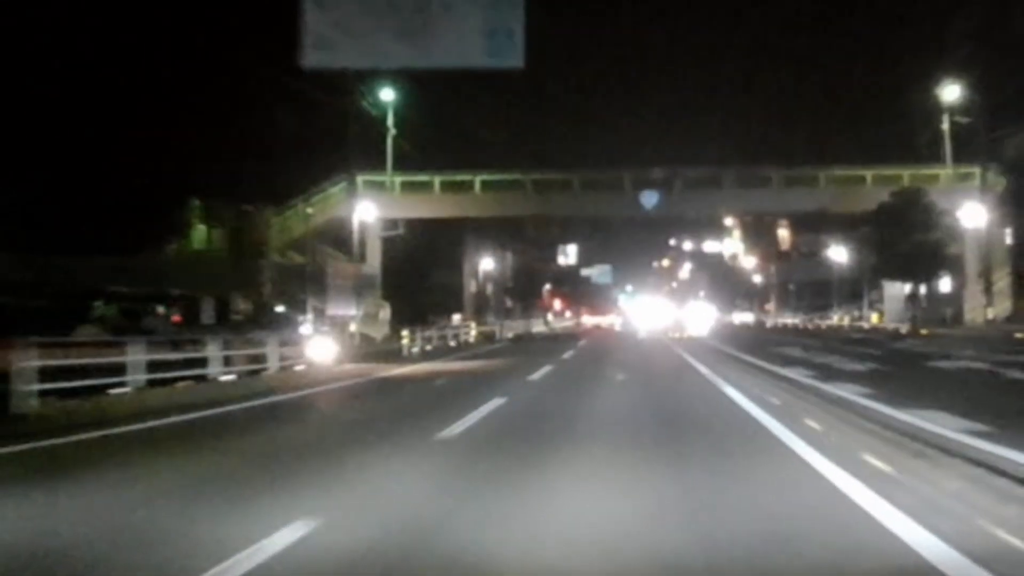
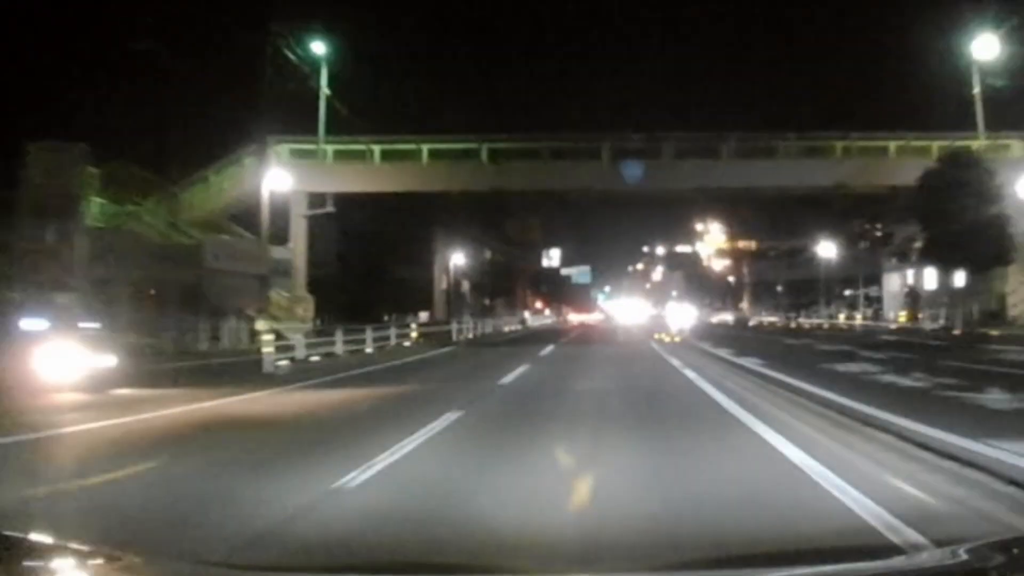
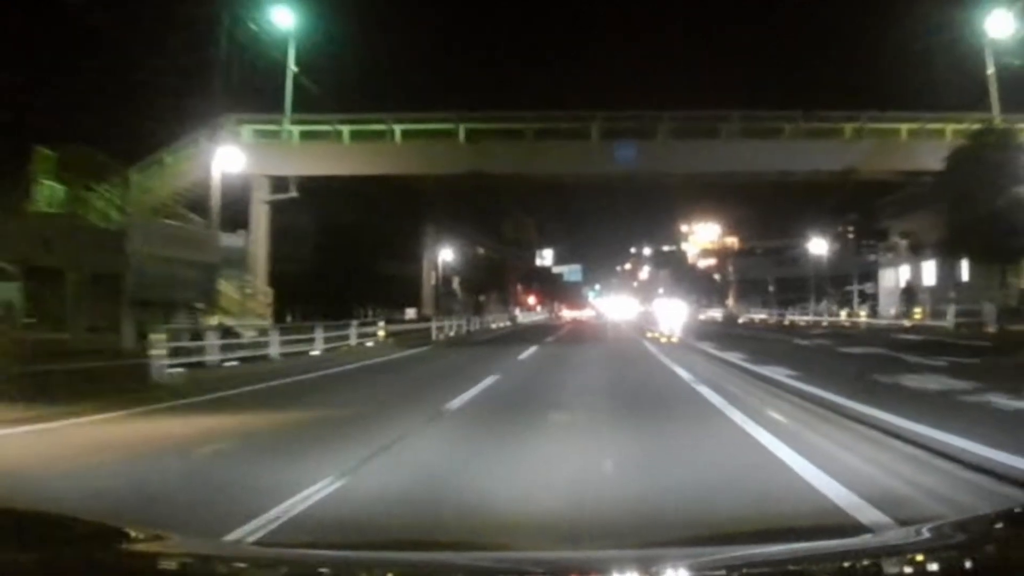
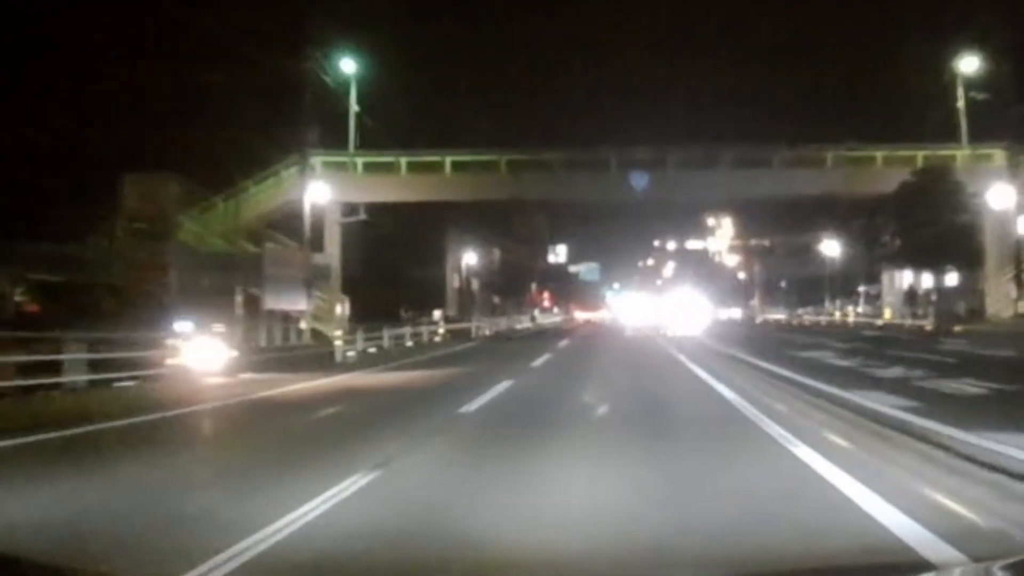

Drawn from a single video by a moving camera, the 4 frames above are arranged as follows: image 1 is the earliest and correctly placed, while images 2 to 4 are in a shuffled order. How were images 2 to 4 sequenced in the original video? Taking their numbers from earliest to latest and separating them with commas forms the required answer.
4, 2, 3
